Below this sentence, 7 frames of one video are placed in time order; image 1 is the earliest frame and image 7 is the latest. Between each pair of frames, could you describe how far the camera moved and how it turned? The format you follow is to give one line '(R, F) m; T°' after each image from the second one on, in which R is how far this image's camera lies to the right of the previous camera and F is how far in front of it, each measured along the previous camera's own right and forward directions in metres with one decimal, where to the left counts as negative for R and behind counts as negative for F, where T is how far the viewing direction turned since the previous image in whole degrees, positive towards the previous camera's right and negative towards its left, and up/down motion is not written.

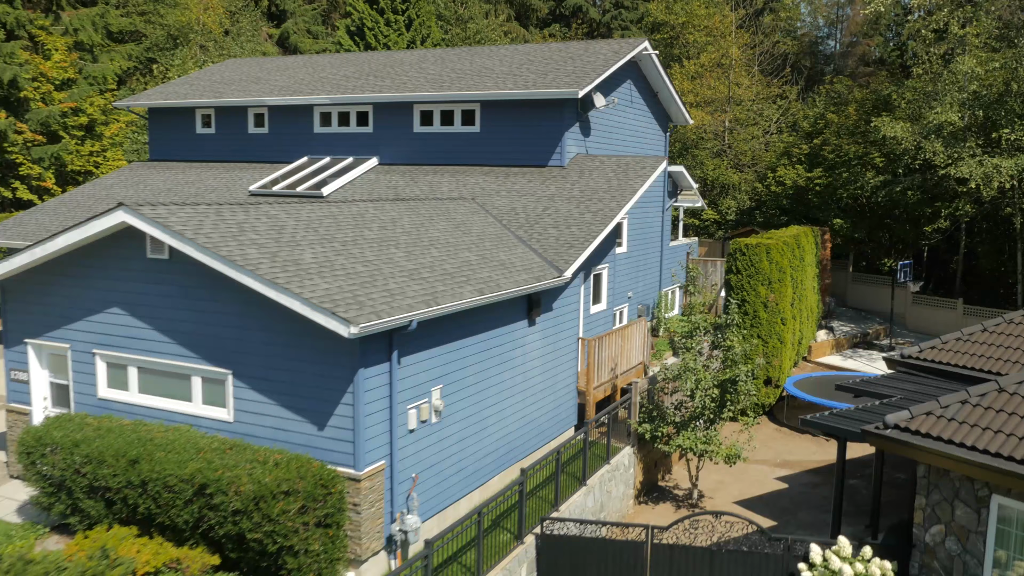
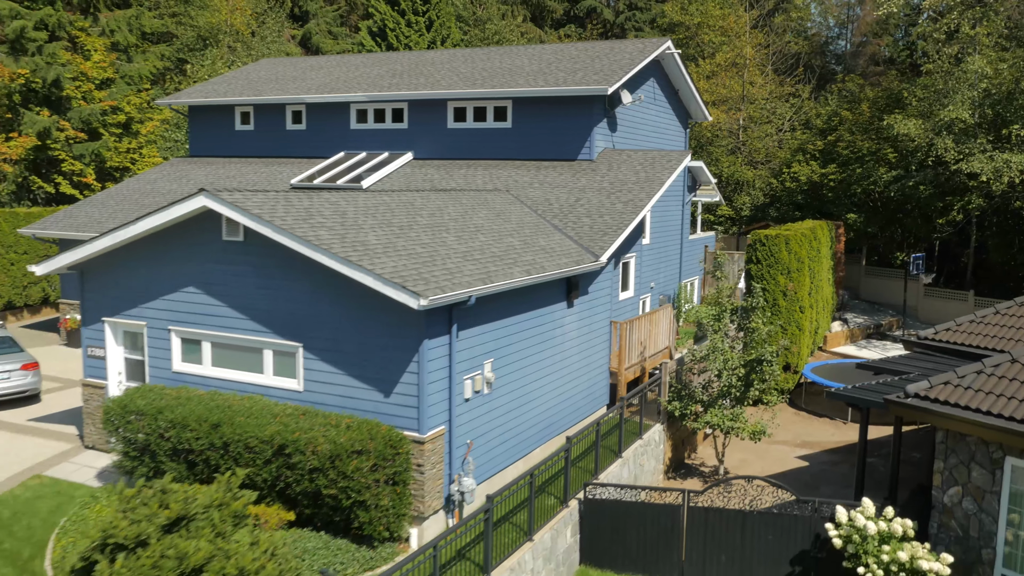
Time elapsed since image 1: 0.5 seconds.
(-0.5, -0.8) m; 0°
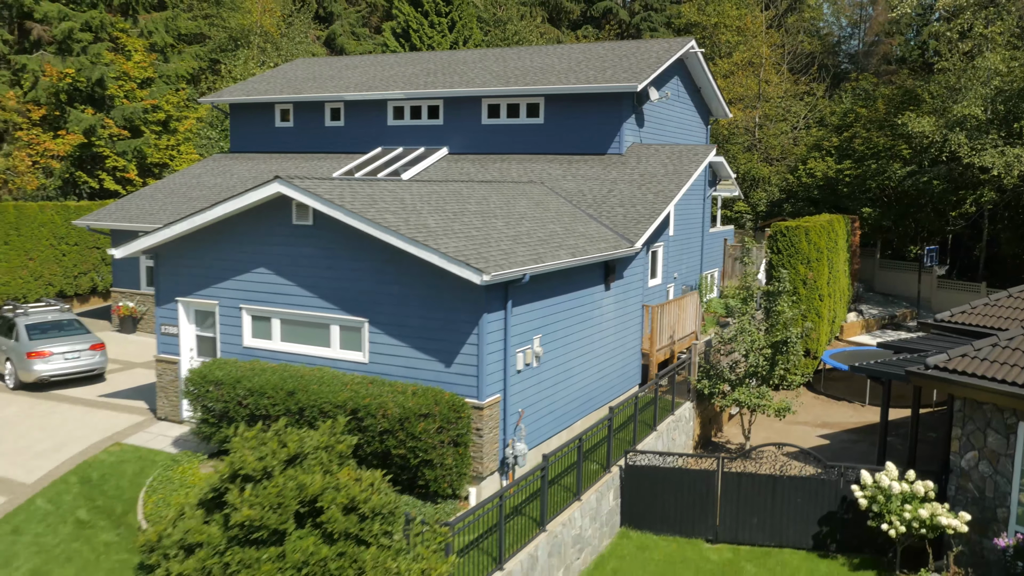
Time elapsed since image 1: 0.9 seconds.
(-0.5, -0.9) m; 0°
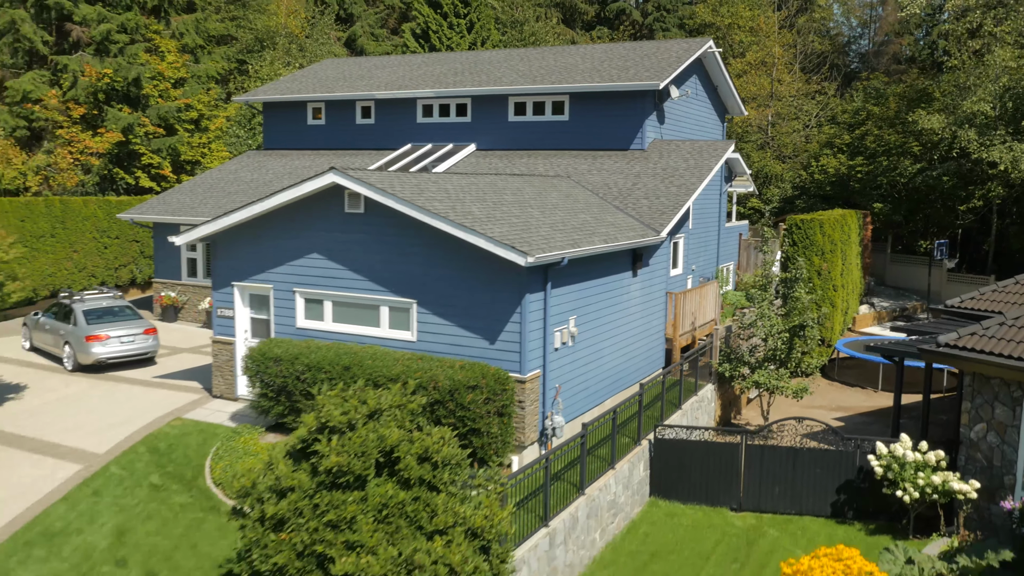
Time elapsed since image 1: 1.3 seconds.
(-0.4, -0.8) m; 0°
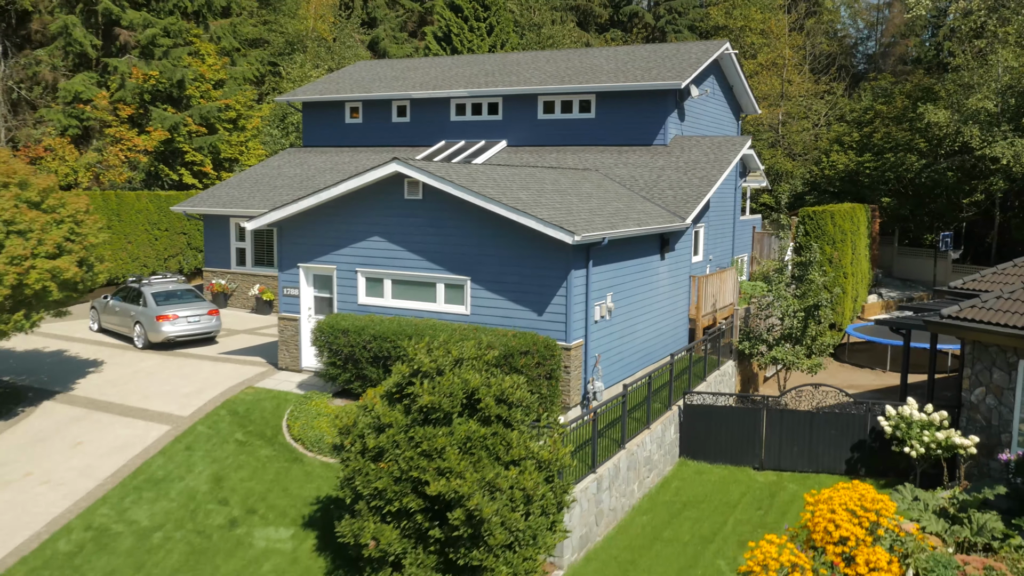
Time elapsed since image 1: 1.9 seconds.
(-0.5, -1.3) m; 0°
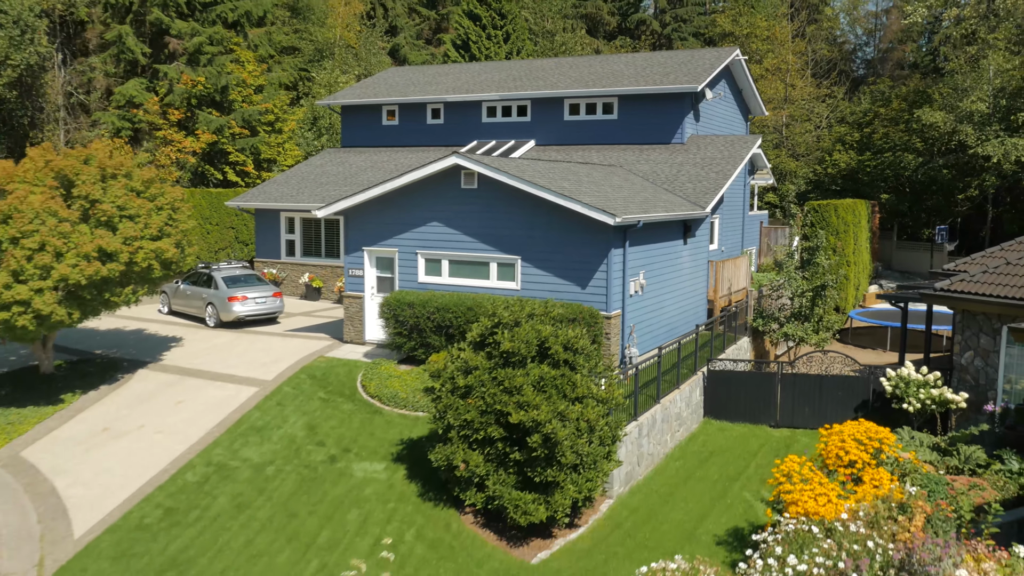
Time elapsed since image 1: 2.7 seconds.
(-0.7, -1.8) m; 0°
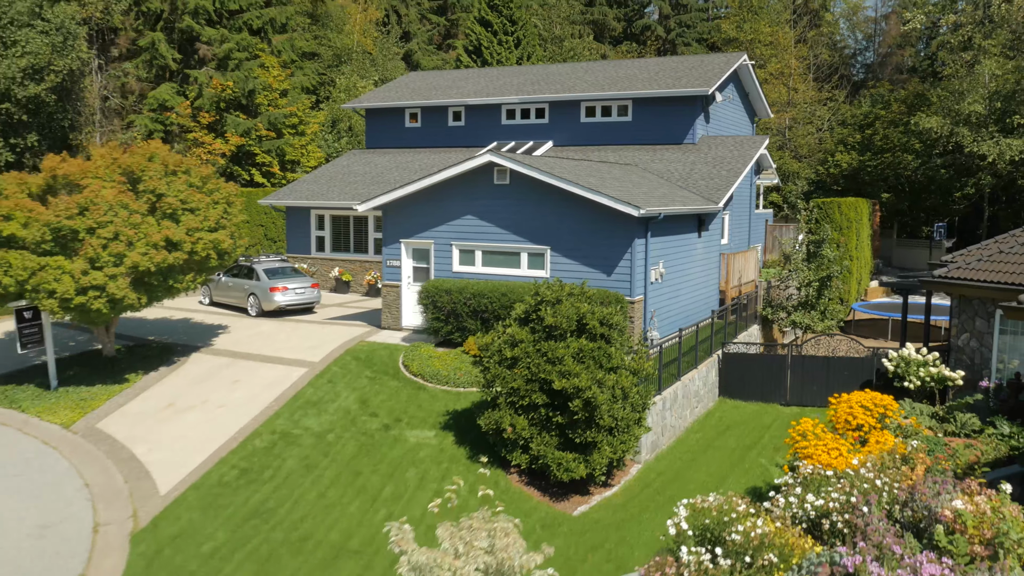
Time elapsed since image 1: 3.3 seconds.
(-0.5, -1.2) m; 0°
